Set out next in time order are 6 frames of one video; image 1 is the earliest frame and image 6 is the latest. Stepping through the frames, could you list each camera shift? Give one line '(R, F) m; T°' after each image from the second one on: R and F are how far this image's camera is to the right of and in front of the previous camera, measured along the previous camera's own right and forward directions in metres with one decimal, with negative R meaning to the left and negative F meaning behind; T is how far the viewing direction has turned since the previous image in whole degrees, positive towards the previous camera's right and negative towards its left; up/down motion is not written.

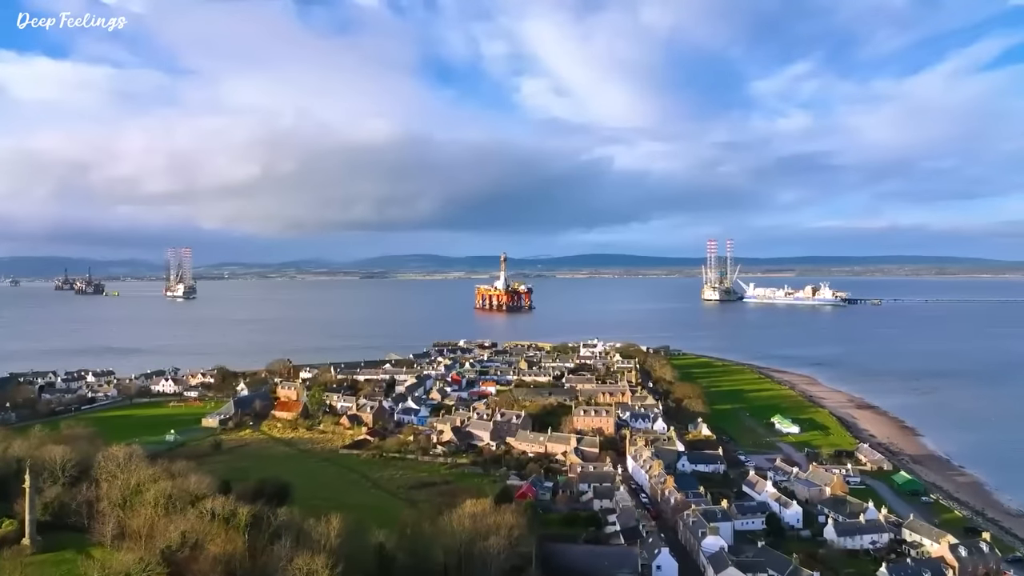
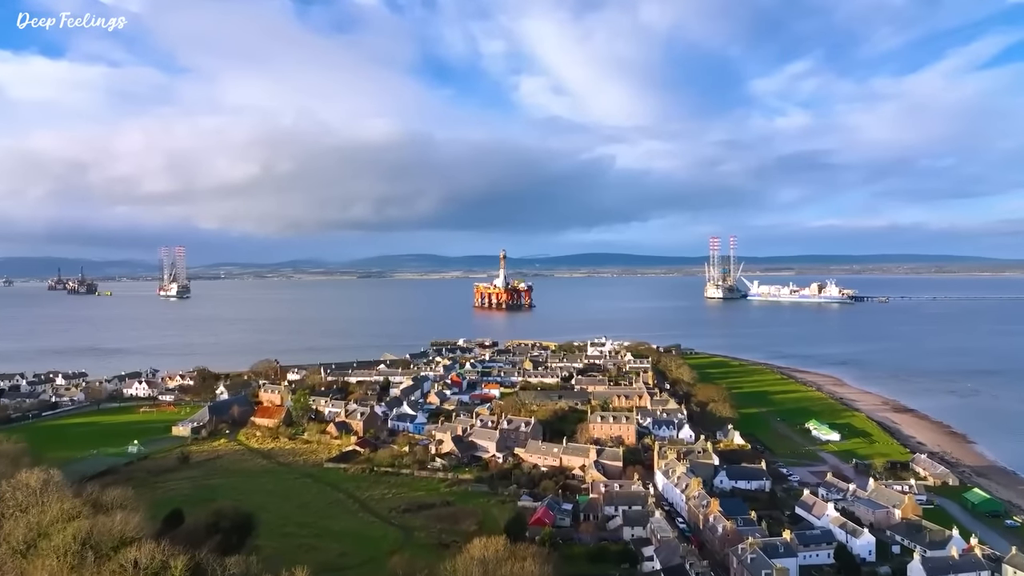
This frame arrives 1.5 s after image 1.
(-0.5, +4.4) m; 0°
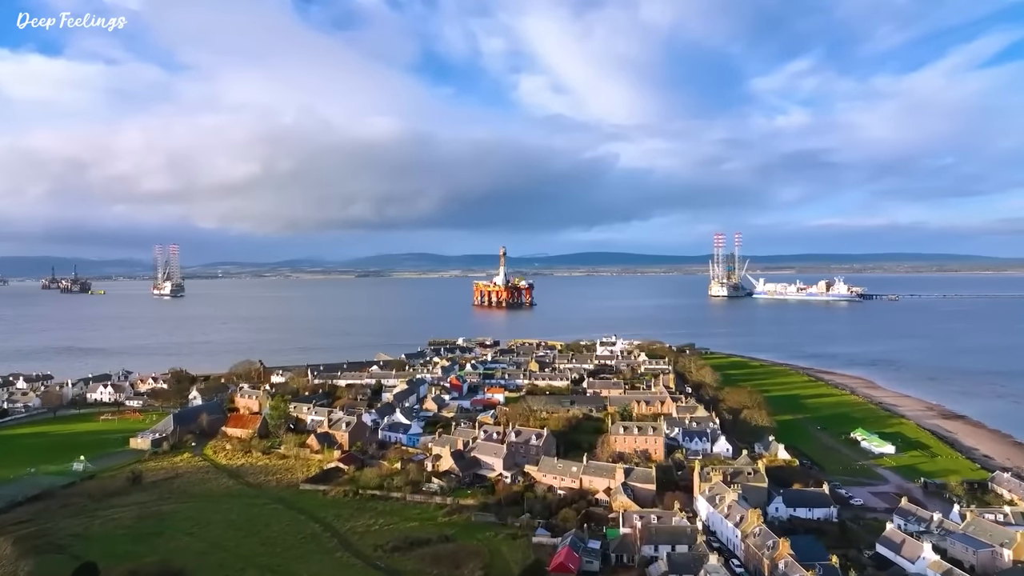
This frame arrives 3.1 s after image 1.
(-0.5, +4.8) m; 0°
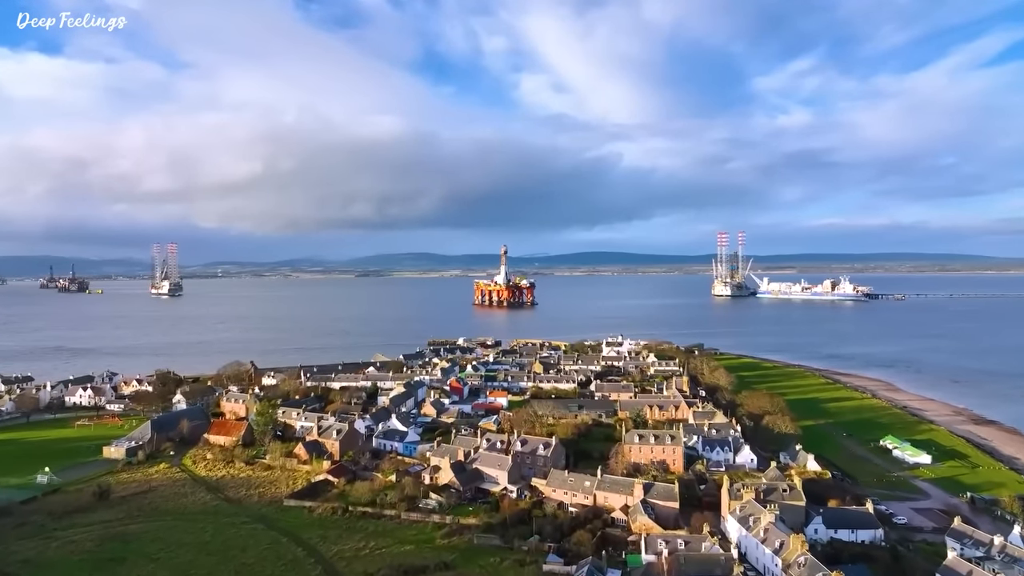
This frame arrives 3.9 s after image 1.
(-0.2, +2.5) m; 0°
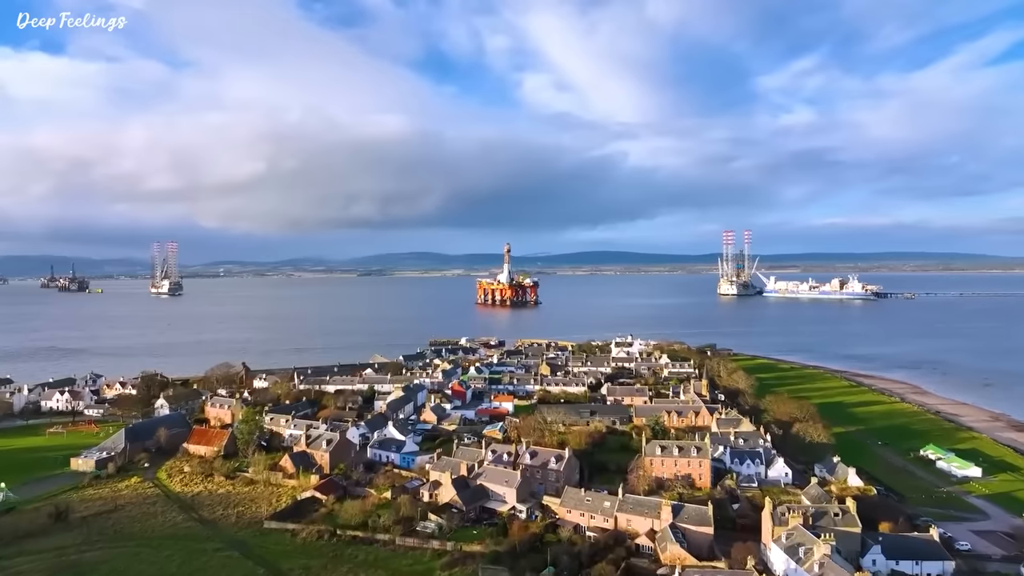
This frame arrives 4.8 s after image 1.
(-0.2, +2.7) m; 0°
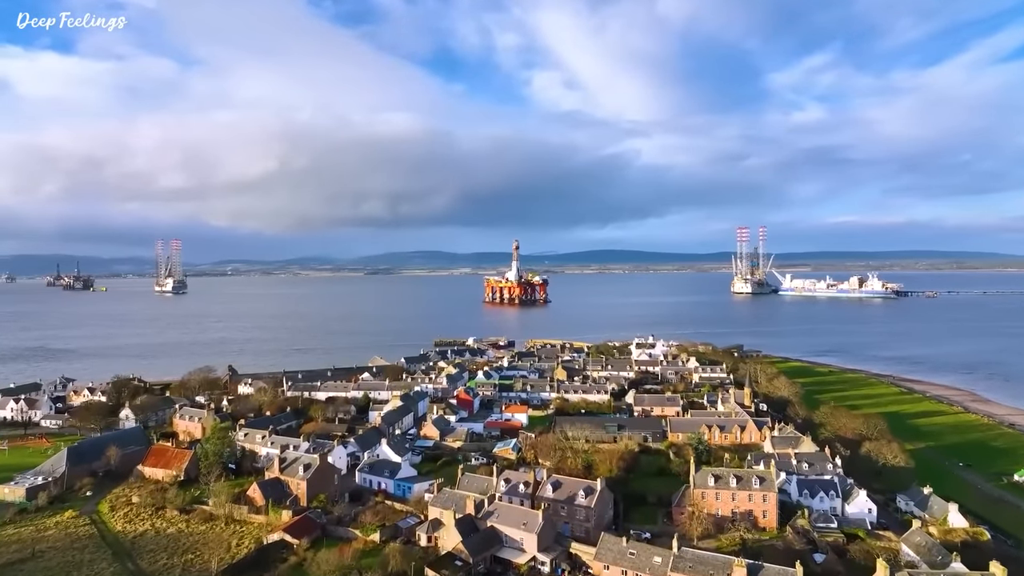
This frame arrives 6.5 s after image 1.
(-0.3, +4.8) m; -1°
